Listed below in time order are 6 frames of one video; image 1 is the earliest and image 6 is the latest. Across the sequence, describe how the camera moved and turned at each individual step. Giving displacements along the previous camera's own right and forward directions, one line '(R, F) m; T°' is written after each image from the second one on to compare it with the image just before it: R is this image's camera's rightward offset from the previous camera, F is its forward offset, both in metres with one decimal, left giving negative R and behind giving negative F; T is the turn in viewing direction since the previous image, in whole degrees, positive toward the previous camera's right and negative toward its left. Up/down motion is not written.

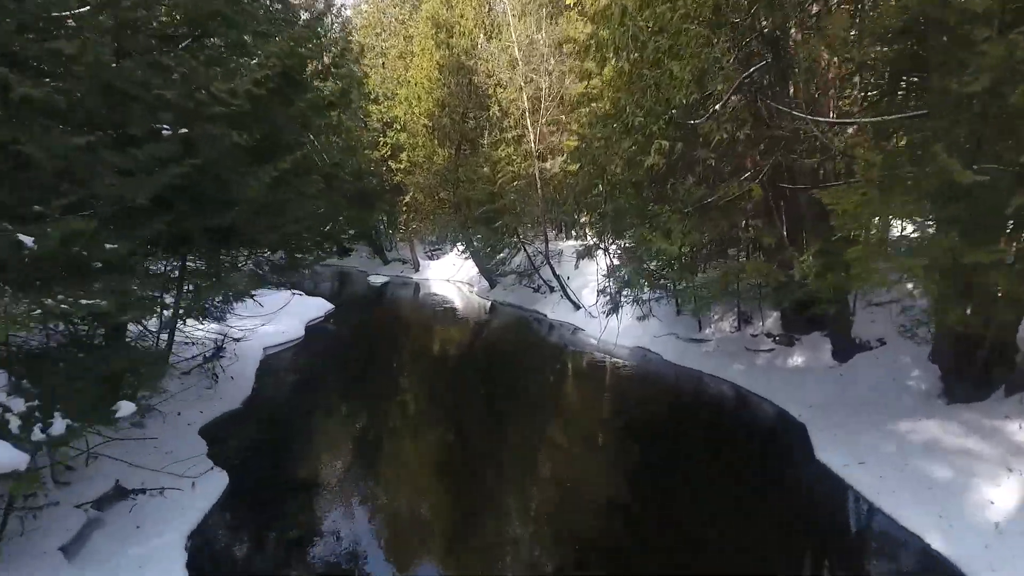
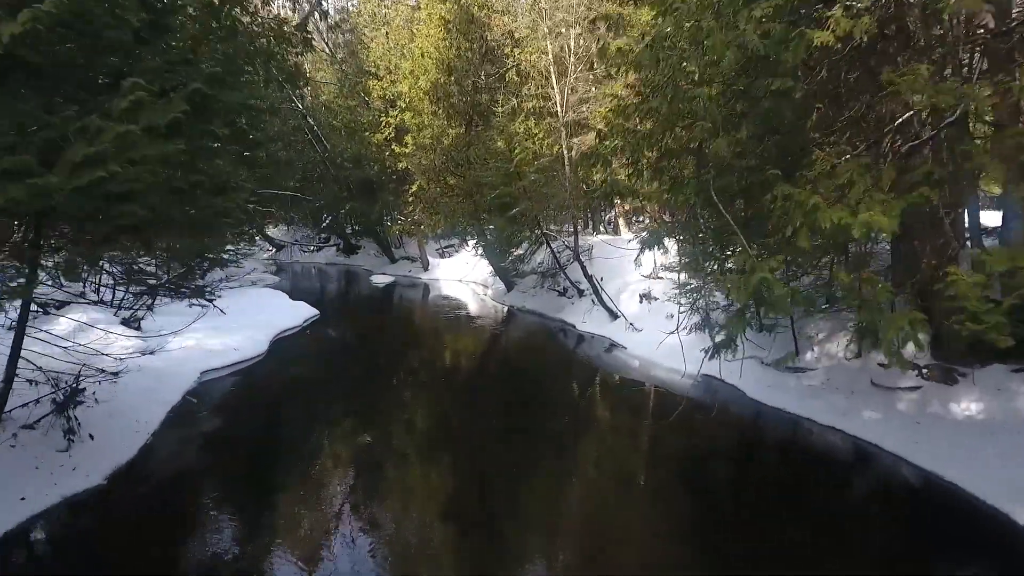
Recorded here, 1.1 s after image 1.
(0.0, +4.0) m; -2°
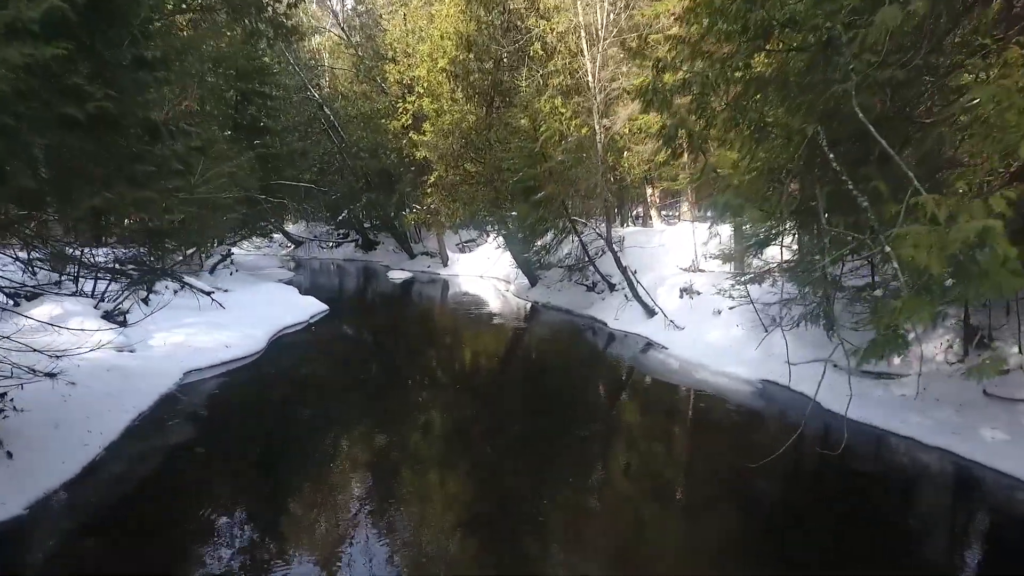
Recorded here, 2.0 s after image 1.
(-0.1, +1.6) m; -2°
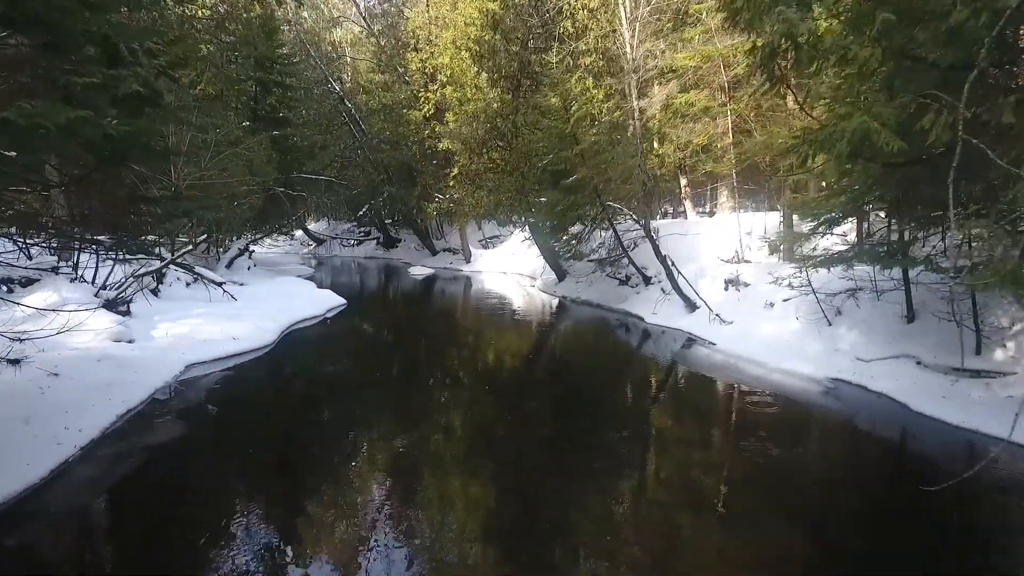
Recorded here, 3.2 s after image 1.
(-0.2, +1.0) m; -2°
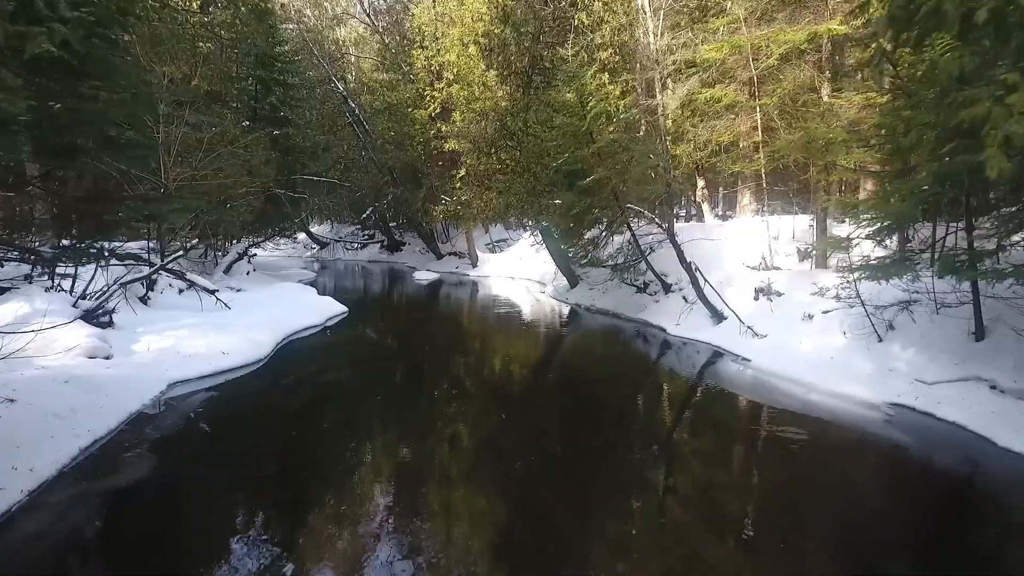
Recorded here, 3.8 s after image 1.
(-0.2, +0.9) m; 0°
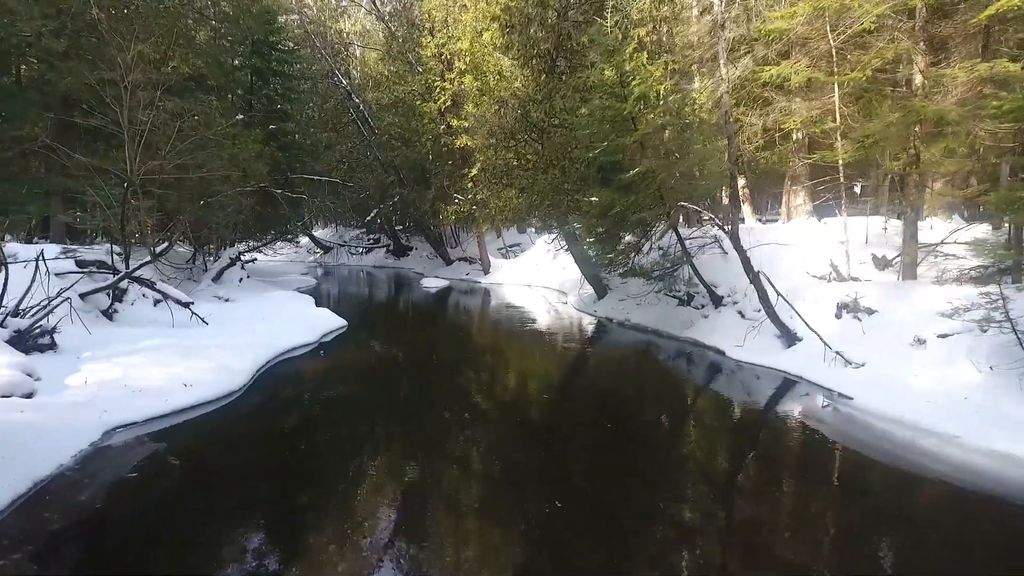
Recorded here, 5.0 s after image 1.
(-0.4, +2.0) m; -1°
